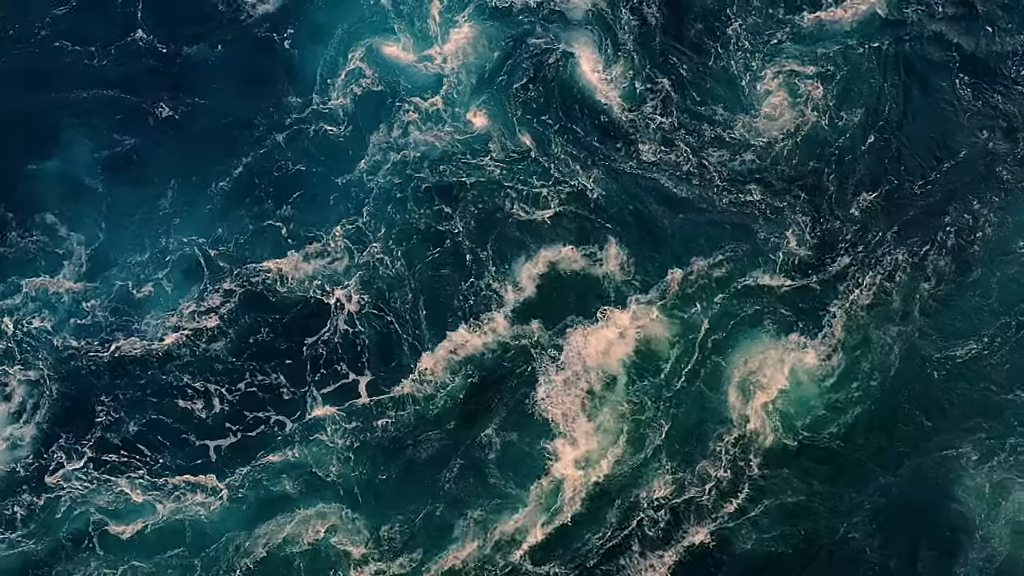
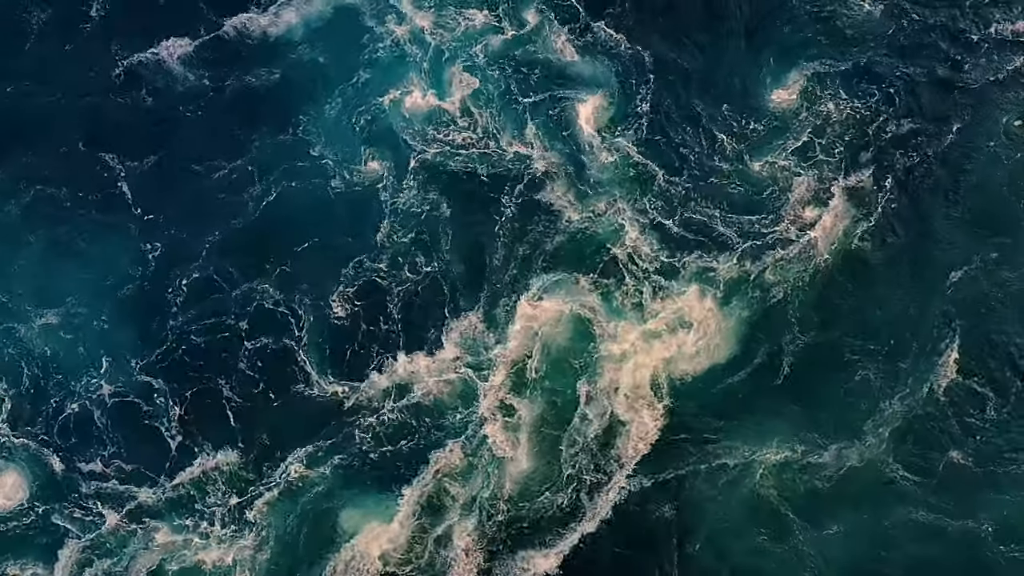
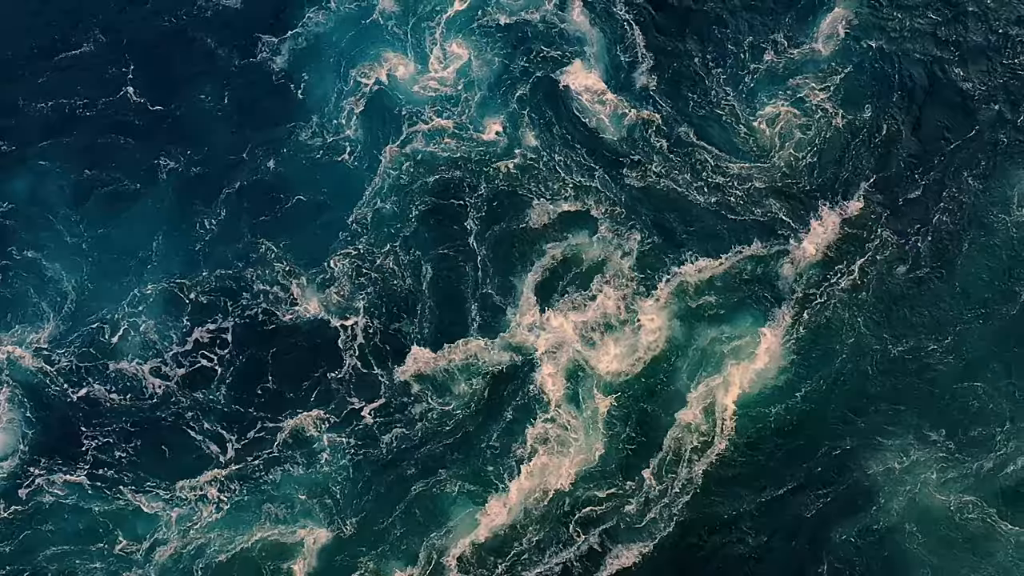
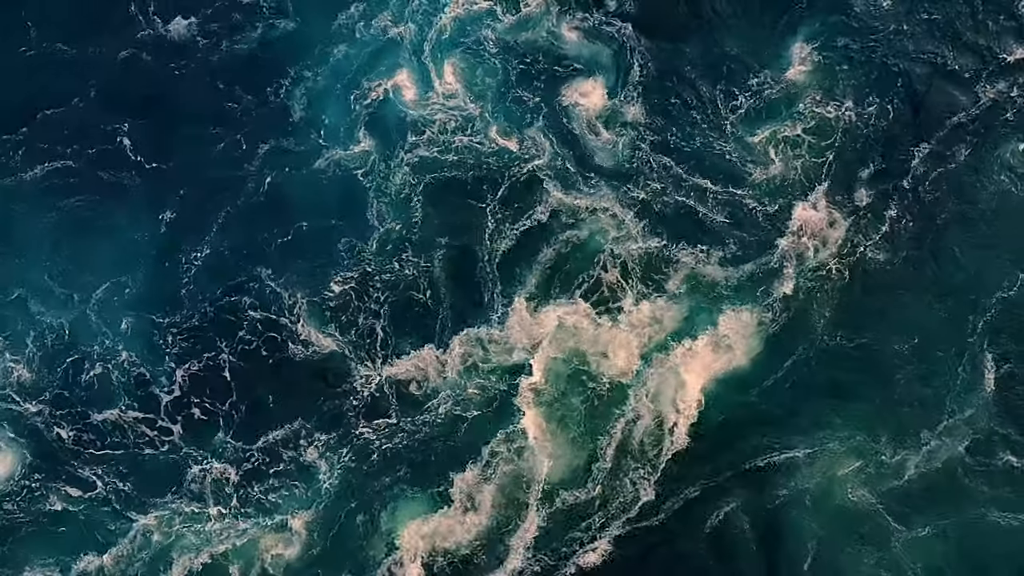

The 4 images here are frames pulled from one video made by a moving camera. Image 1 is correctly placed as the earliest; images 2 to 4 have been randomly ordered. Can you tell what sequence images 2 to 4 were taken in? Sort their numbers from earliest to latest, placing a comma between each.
3, 4, 2
